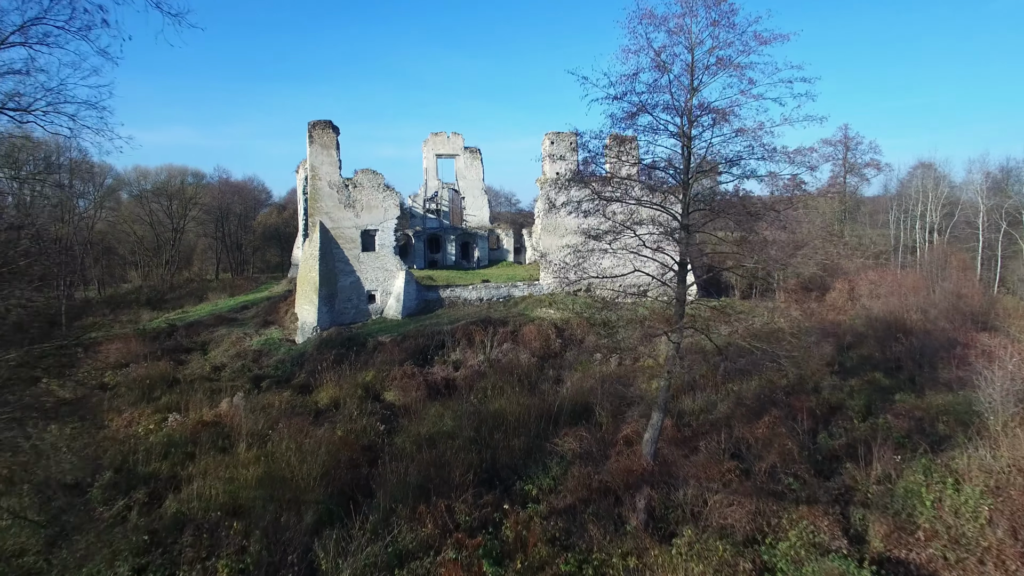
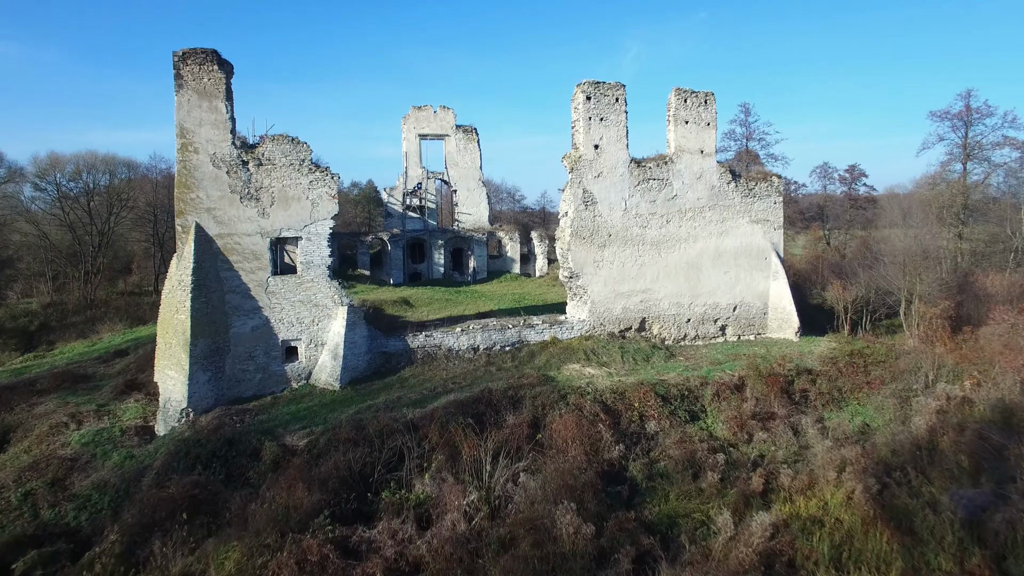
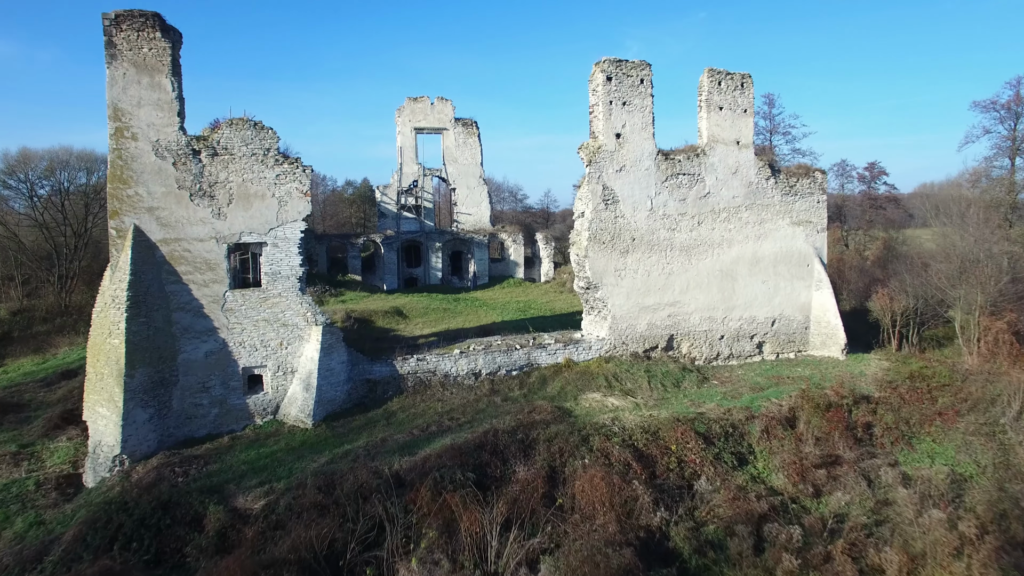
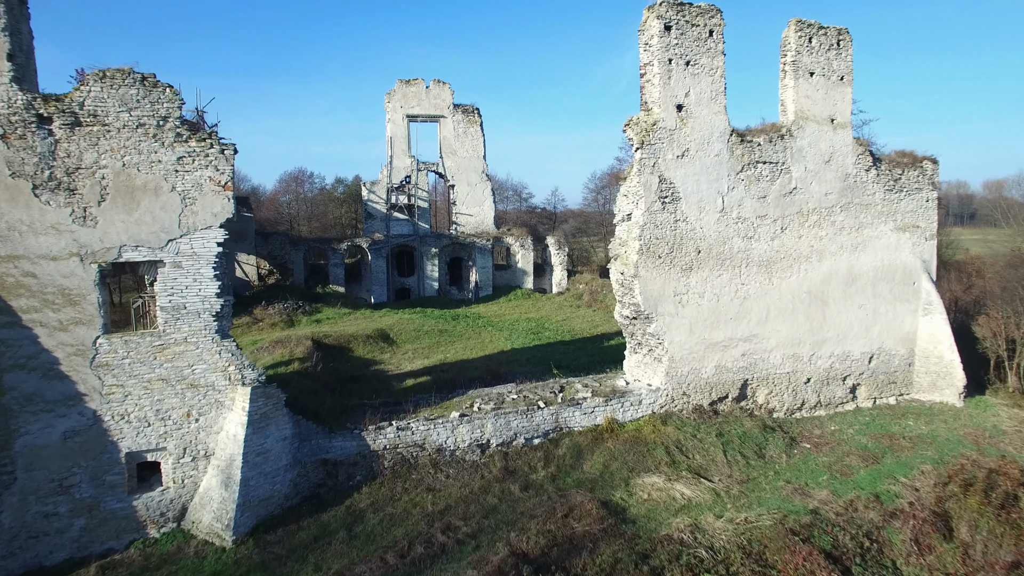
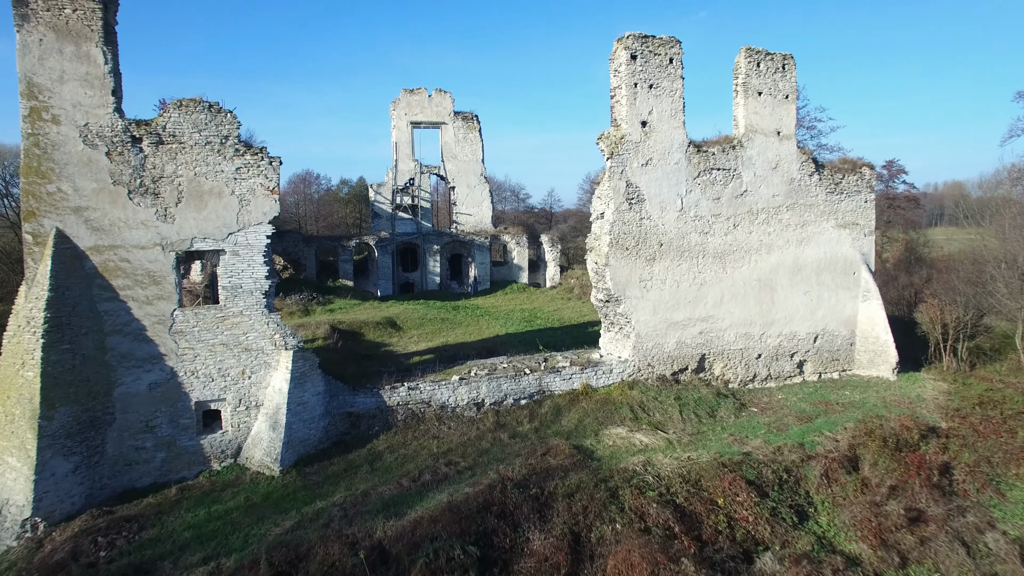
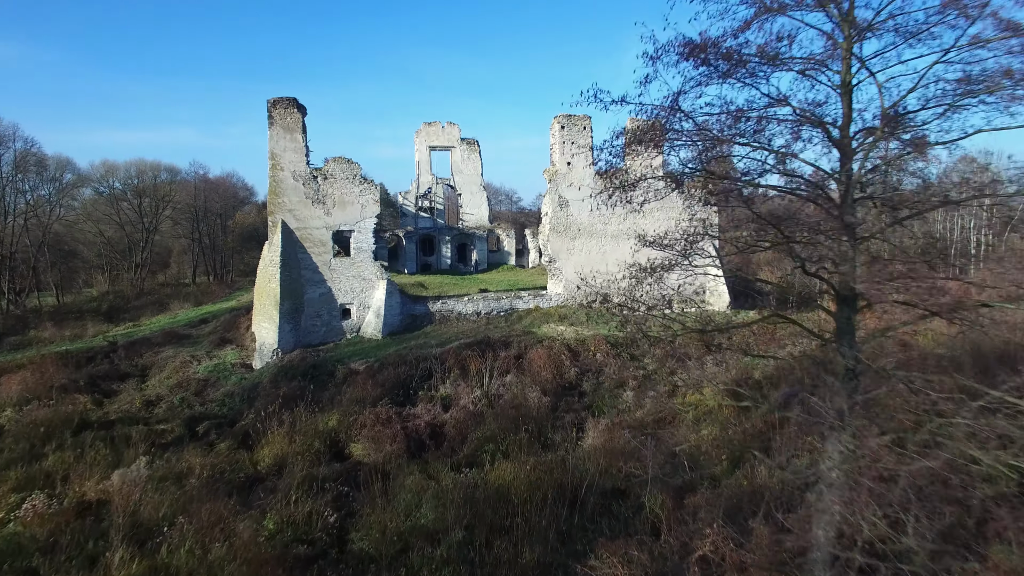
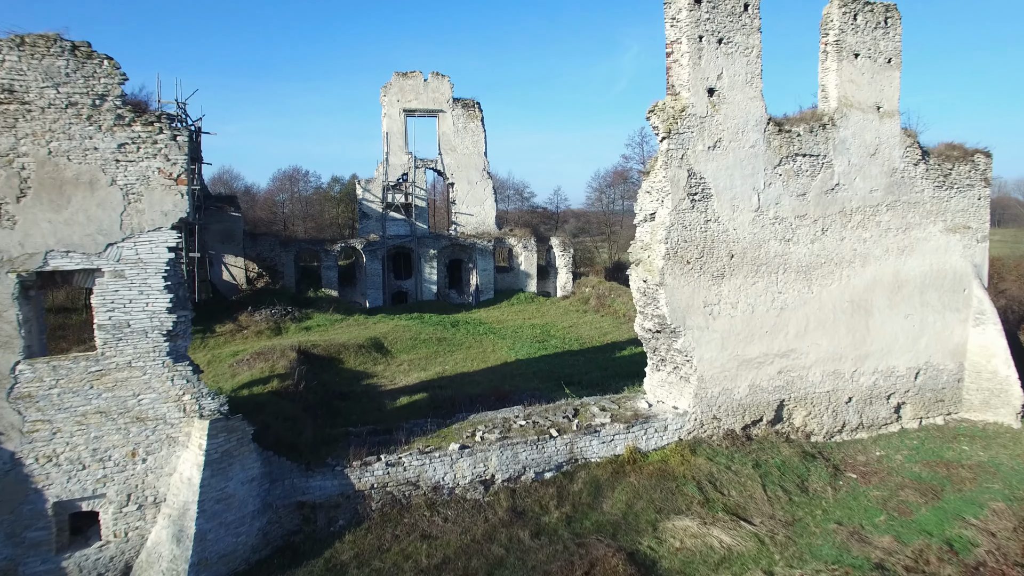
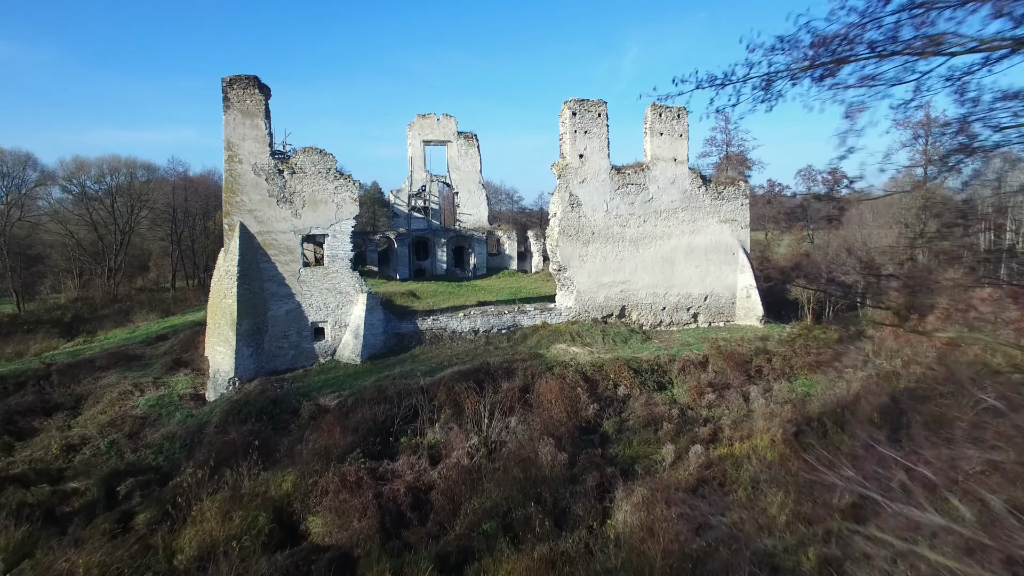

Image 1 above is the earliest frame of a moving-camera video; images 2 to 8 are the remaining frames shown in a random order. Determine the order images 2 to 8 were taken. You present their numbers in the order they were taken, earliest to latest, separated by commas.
6, 8, 2, 3, 5, 4, 7
